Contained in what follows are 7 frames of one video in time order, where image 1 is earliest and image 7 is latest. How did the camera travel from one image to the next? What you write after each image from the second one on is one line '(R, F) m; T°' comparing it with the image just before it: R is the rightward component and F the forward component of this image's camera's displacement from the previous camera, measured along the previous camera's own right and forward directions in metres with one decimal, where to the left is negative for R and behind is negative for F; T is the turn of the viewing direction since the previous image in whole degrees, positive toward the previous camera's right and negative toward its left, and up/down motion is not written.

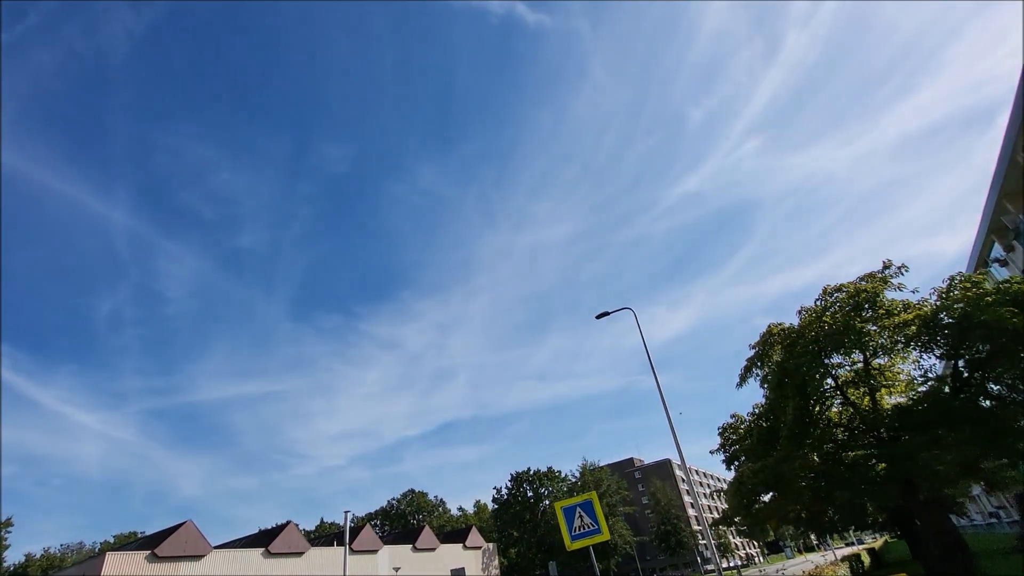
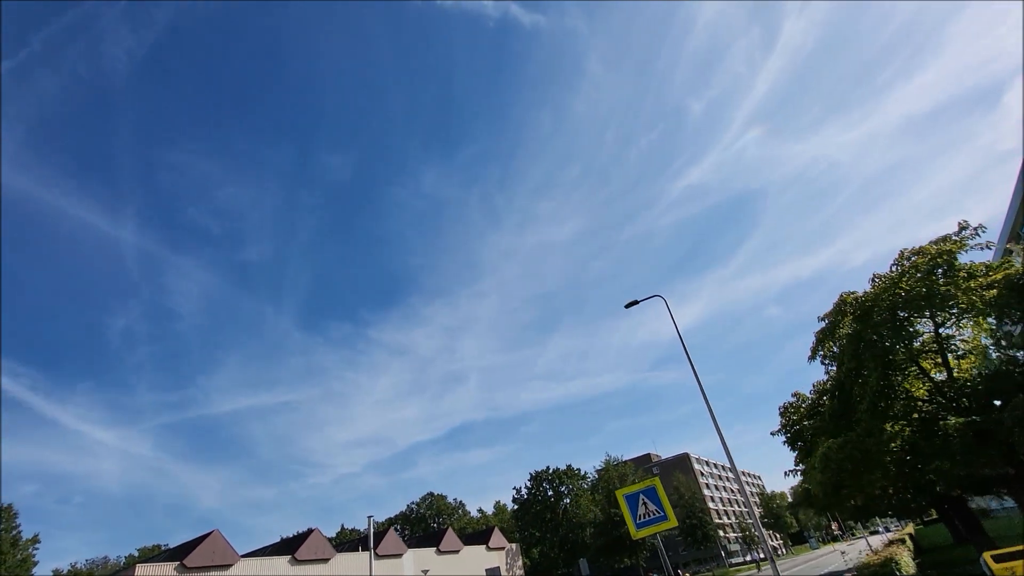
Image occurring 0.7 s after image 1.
(-0.8, +0.3) m; -1°
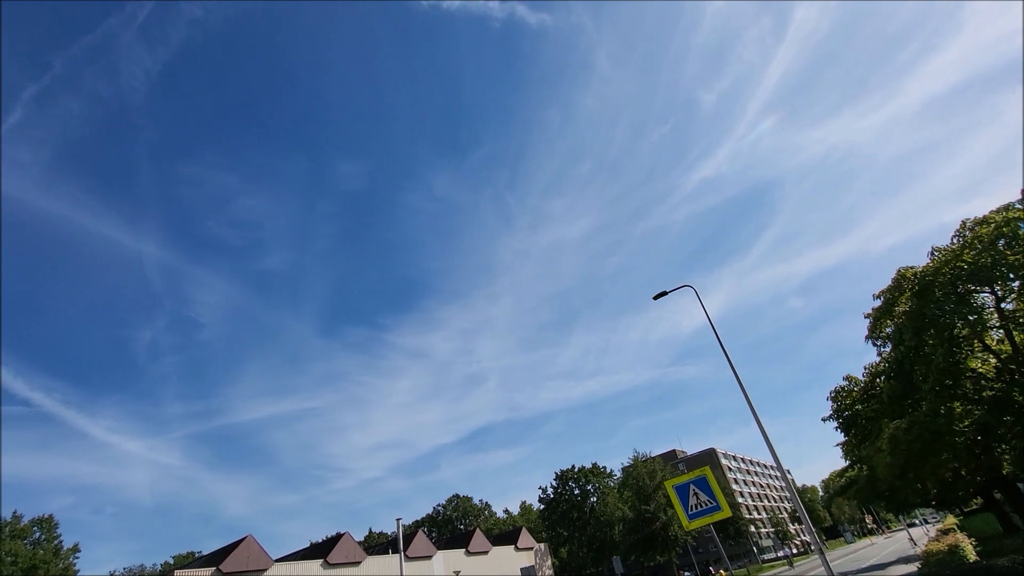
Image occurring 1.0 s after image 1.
(-0.4, +0.1) m; -2°
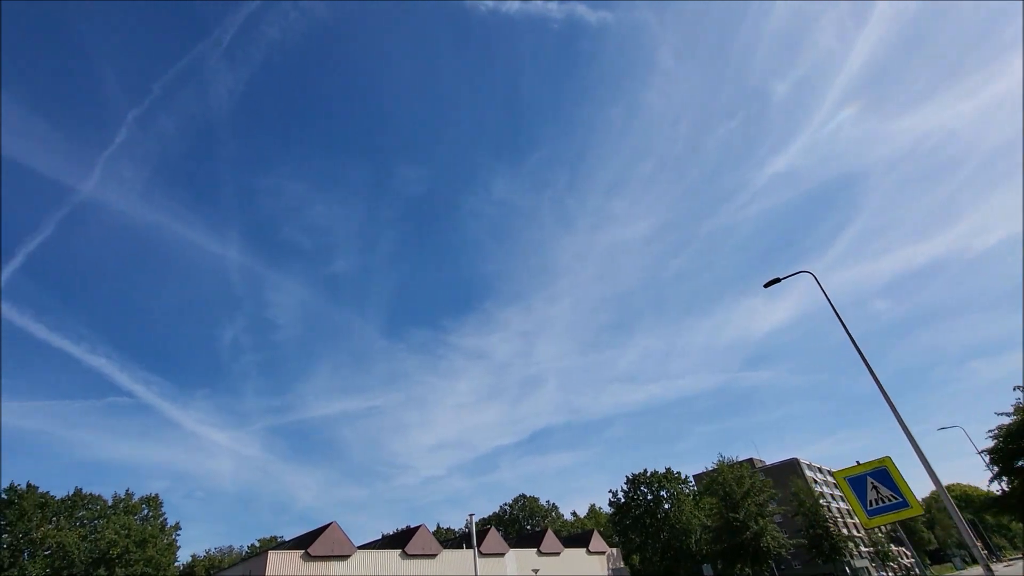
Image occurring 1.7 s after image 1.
(-1.4, +0.4) m; -7°
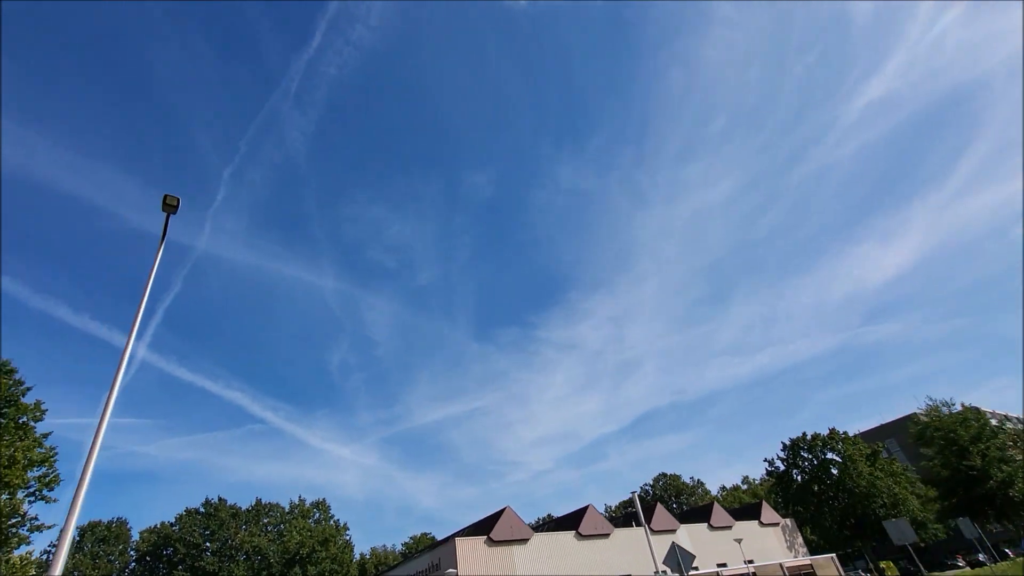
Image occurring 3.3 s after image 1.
(-4.9, +1.1) m; -9°
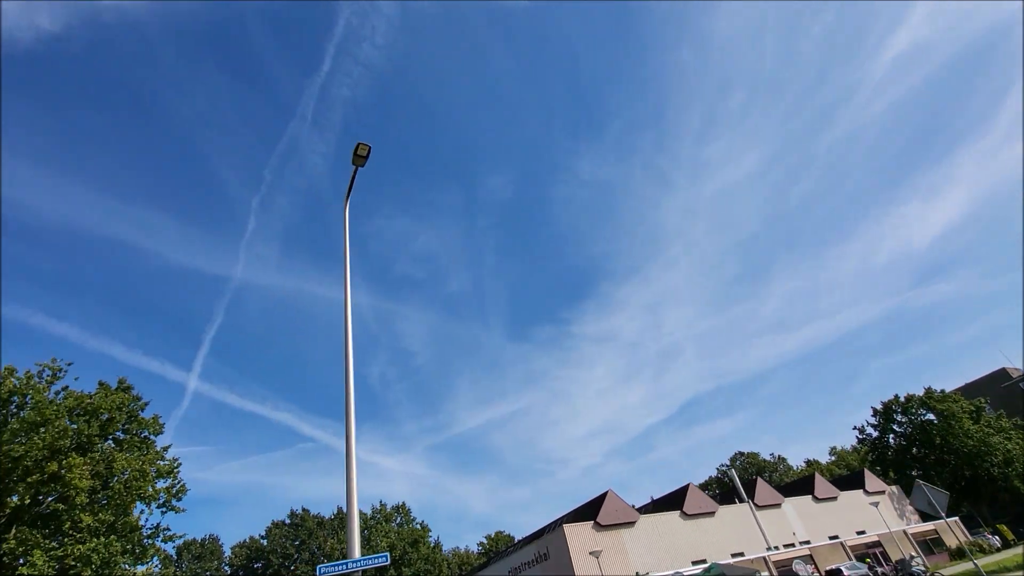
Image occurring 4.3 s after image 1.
(-4.0, +0.8) m; -3°
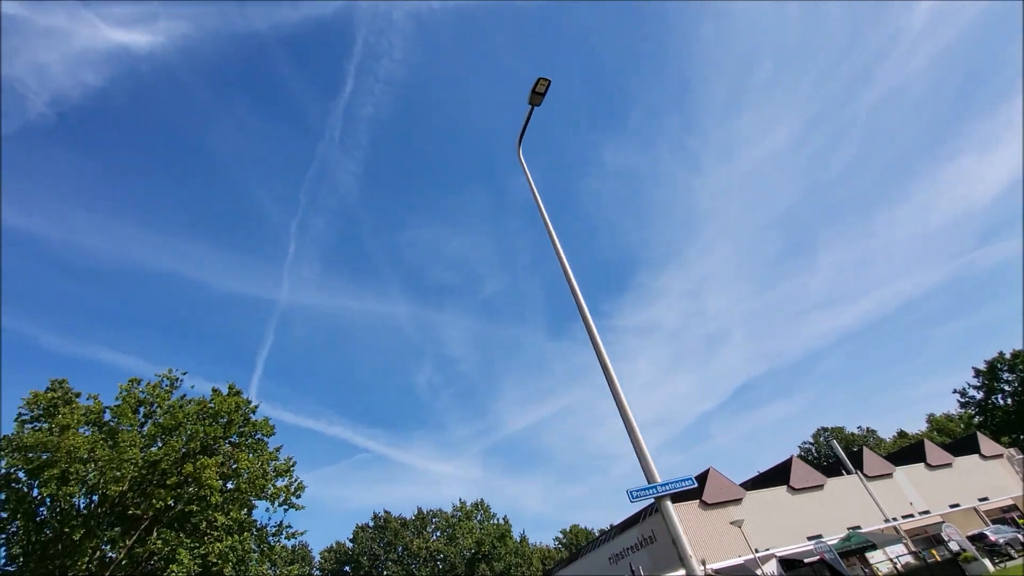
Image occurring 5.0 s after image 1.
(-3.2, +0.5) m; -4°
